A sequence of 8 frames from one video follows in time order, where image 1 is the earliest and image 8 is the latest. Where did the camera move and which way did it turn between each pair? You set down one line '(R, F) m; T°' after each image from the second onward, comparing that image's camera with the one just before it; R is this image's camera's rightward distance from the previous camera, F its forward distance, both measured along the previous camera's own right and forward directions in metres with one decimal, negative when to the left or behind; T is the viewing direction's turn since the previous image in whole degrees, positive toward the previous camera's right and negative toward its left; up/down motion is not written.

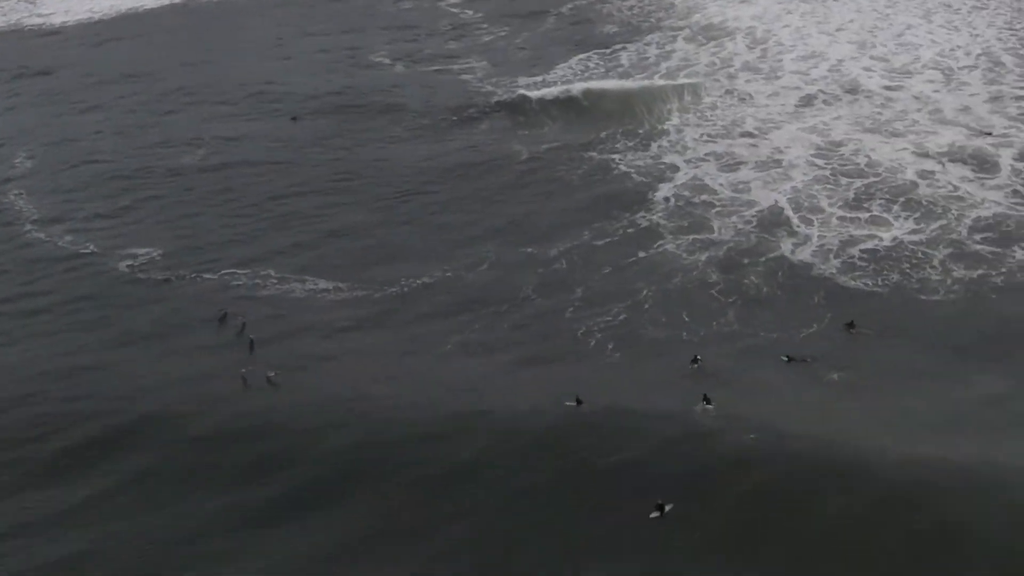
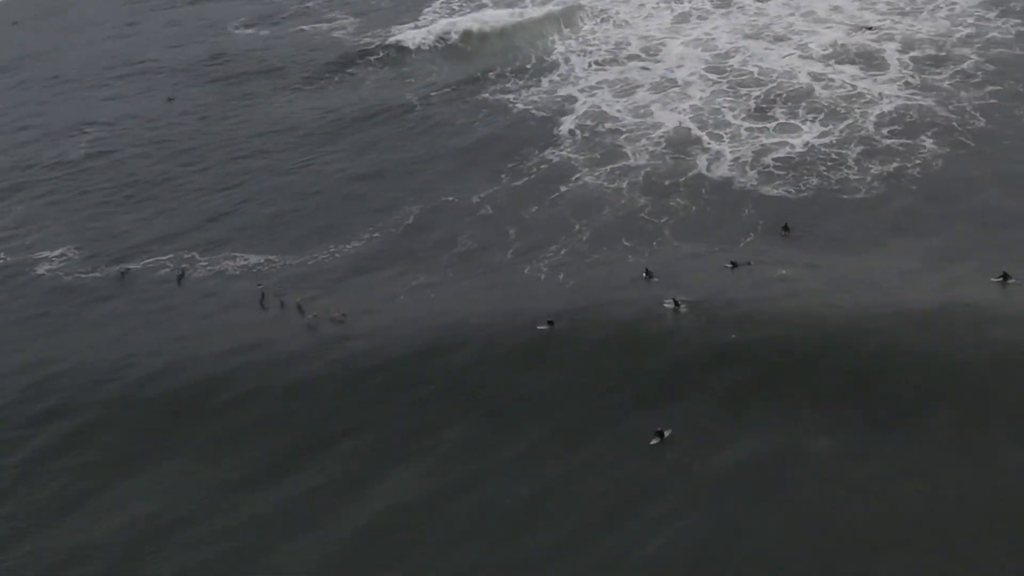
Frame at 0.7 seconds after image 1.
(-2.7, -1.3) m; +5°
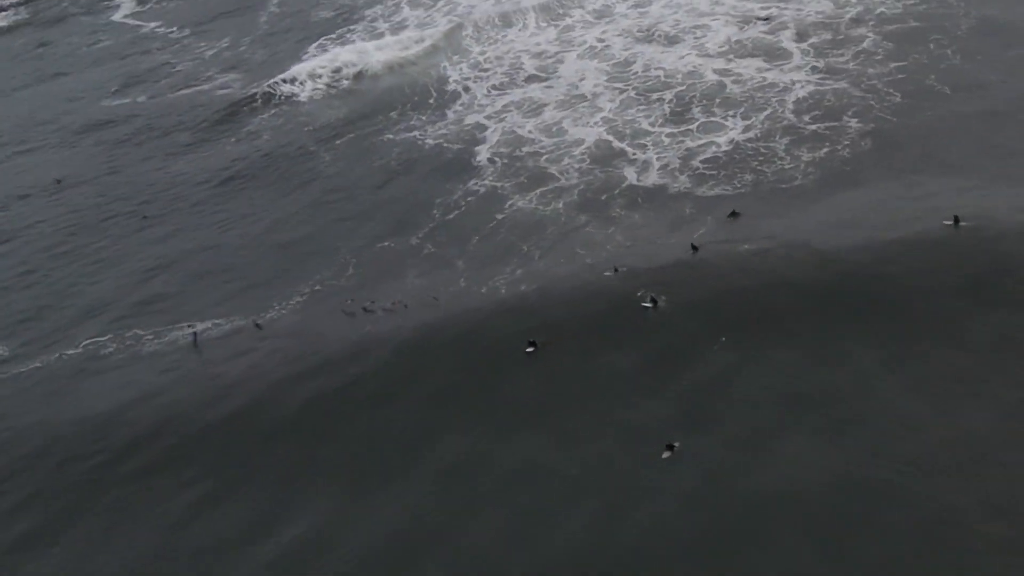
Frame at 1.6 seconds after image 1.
(-2.9, -0.9) m; +5°
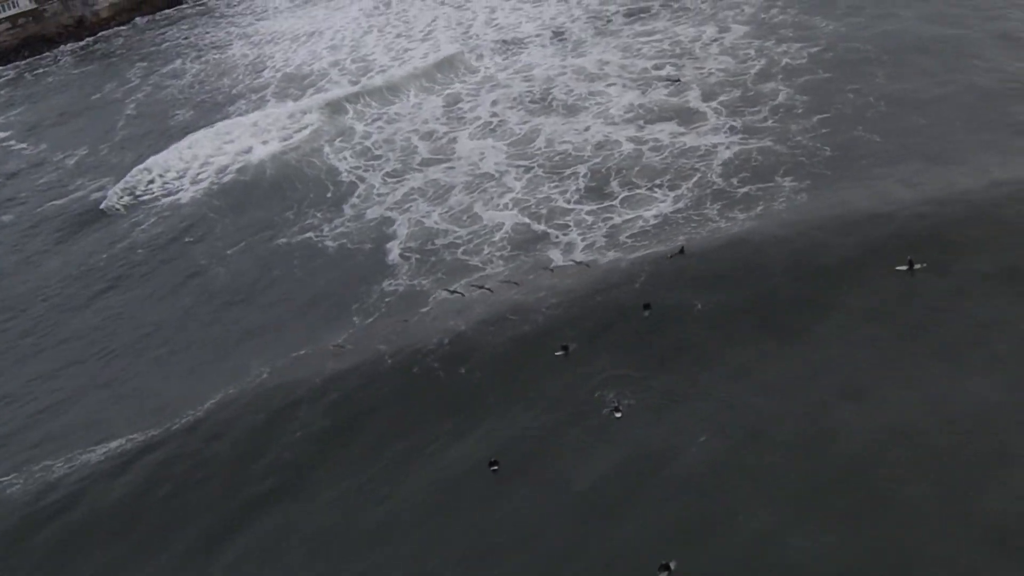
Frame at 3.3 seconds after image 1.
(-2.2, +2.7) m; +5°
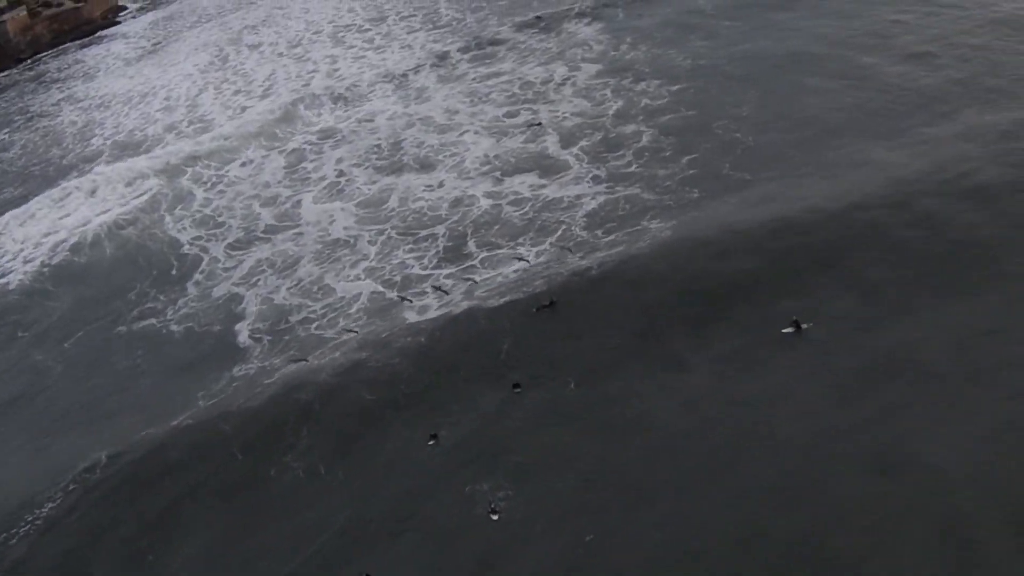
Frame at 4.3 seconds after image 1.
(+0.5, +4.2) m; +5°
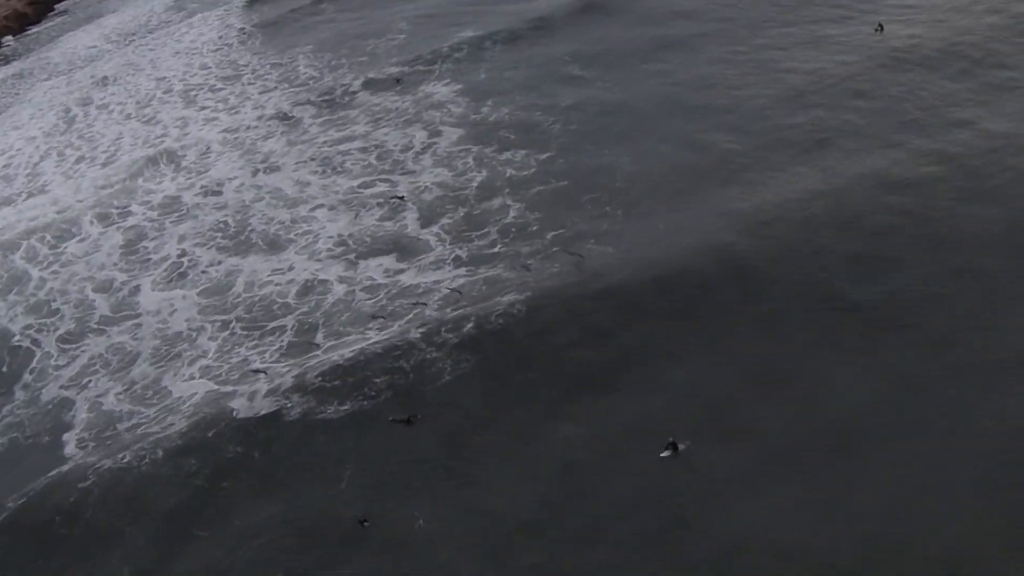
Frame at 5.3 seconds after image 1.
(+1.3, +5.3) m; +4°
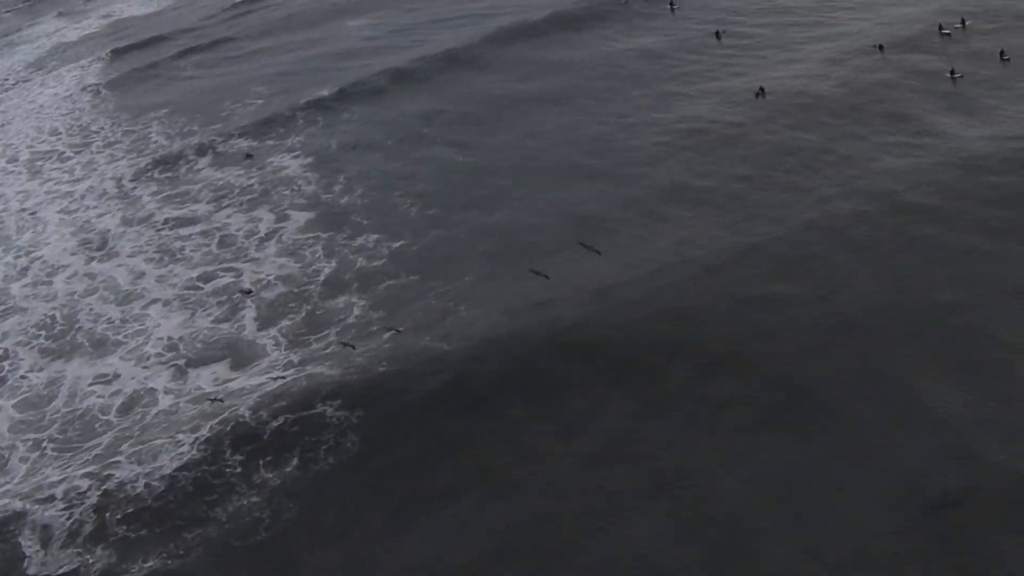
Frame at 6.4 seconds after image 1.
(+1.8, +5.4) m; +4°
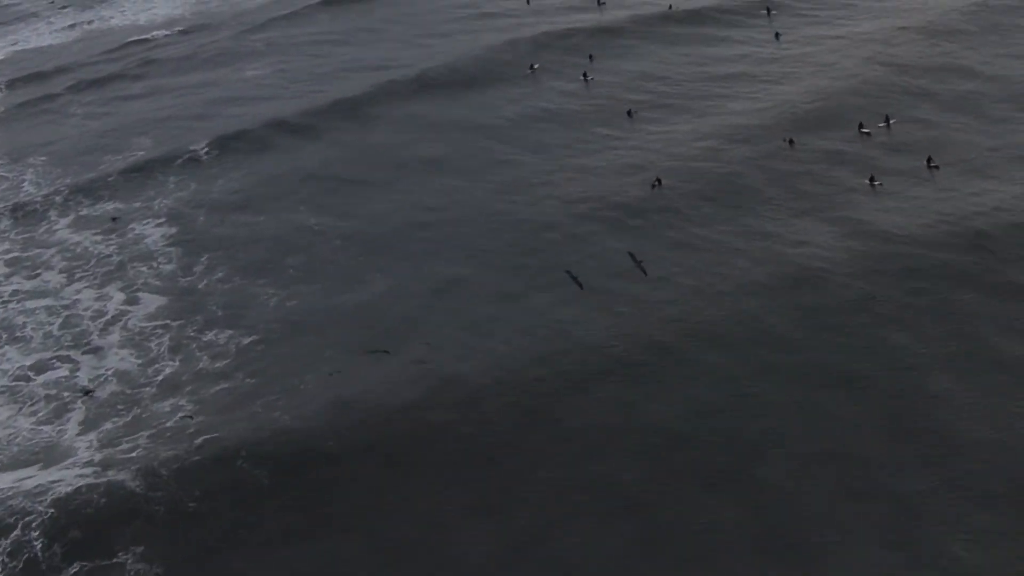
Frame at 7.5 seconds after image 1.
(+2.0, +4.6) m; +2°
